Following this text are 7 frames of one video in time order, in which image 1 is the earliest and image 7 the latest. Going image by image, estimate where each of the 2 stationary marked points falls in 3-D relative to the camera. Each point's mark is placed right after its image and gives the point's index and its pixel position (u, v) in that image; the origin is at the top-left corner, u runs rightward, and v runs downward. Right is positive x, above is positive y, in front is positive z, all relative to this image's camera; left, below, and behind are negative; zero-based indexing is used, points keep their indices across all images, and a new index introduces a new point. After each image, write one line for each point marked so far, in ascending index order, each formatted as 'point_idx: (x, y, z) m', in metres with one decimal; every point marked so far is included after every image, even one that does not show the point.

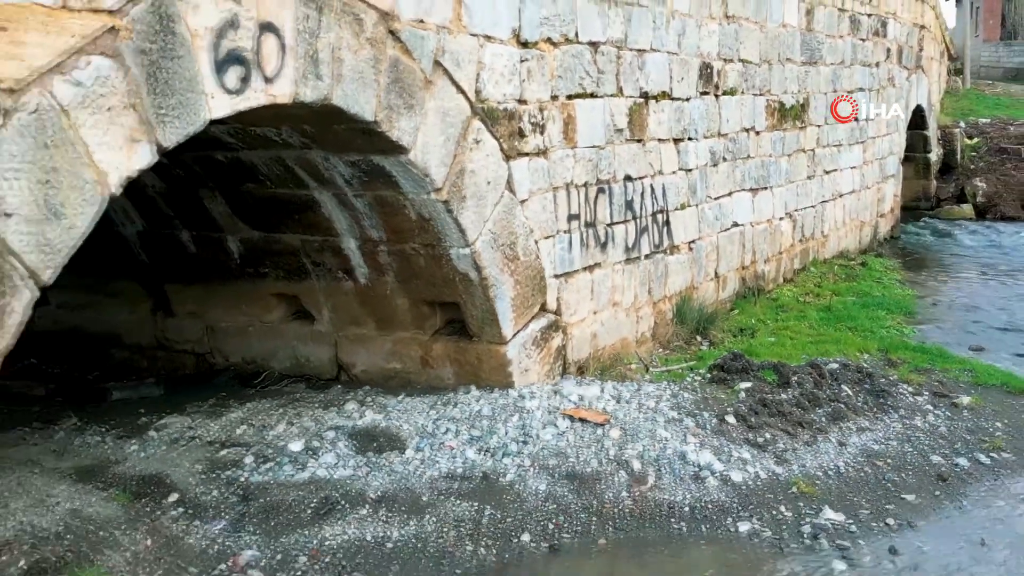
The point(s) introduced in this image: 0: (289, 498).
0: (-0.5, -0.5, +3.3) m
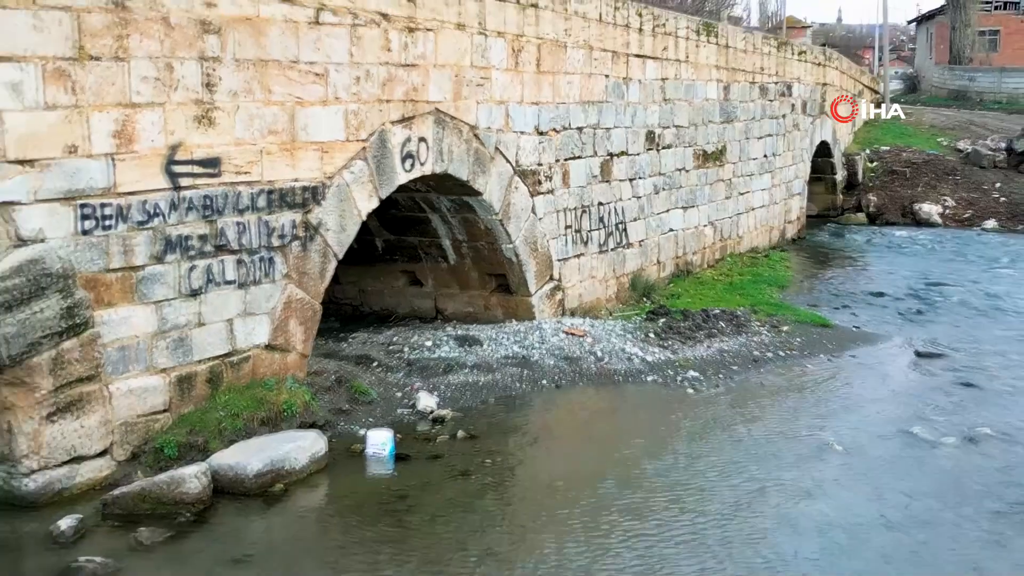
0: (-0.4, -0.4, +6.8) m
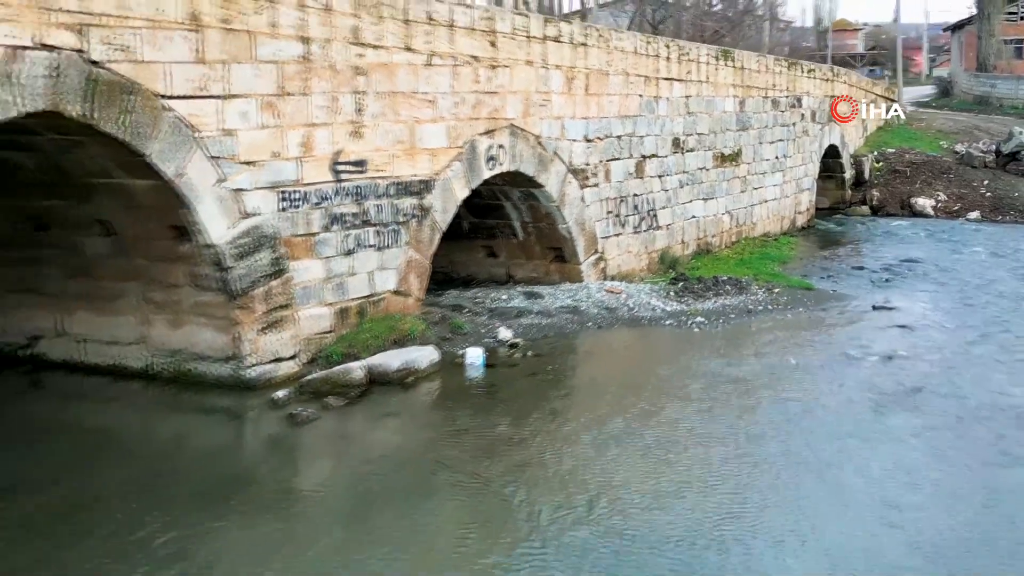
0: (0.0, -0.2, +9.2) m
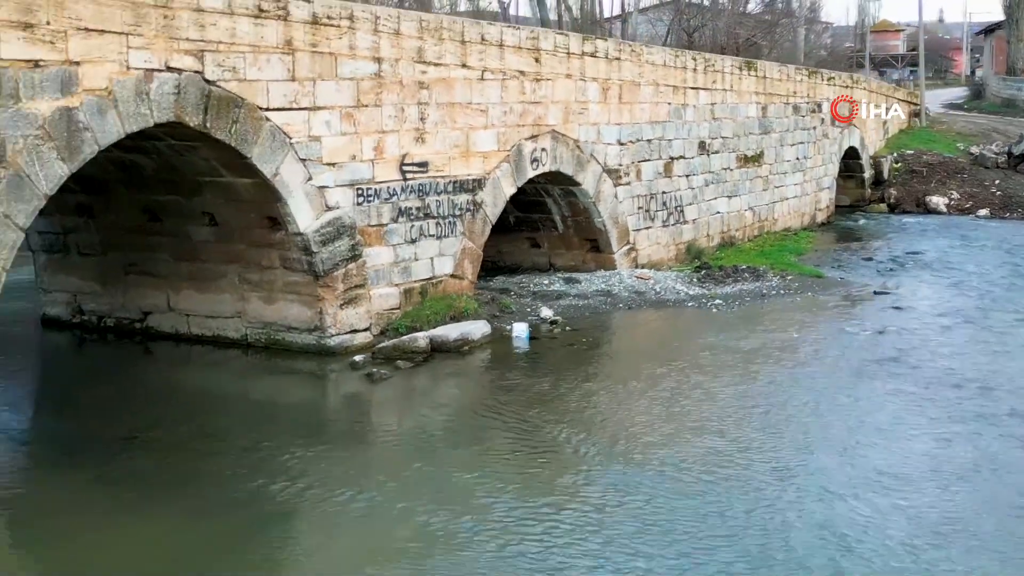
0: (+0.3, 0.0, +10.5) m
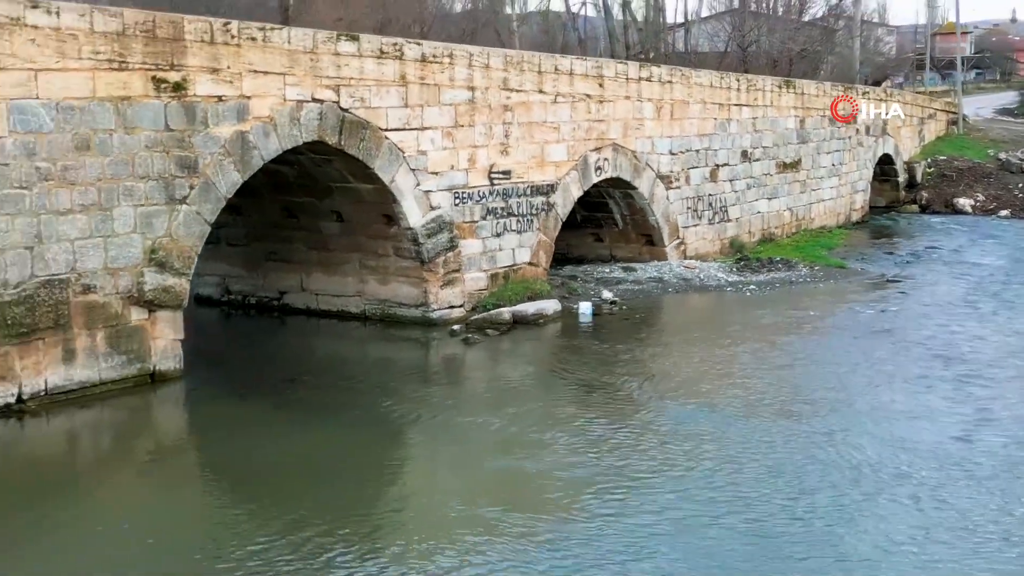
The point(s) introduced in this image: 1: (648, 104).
0: (+1.0, +0.1, +12.5) m
1: (+1.4, +1.9, +12.8) m
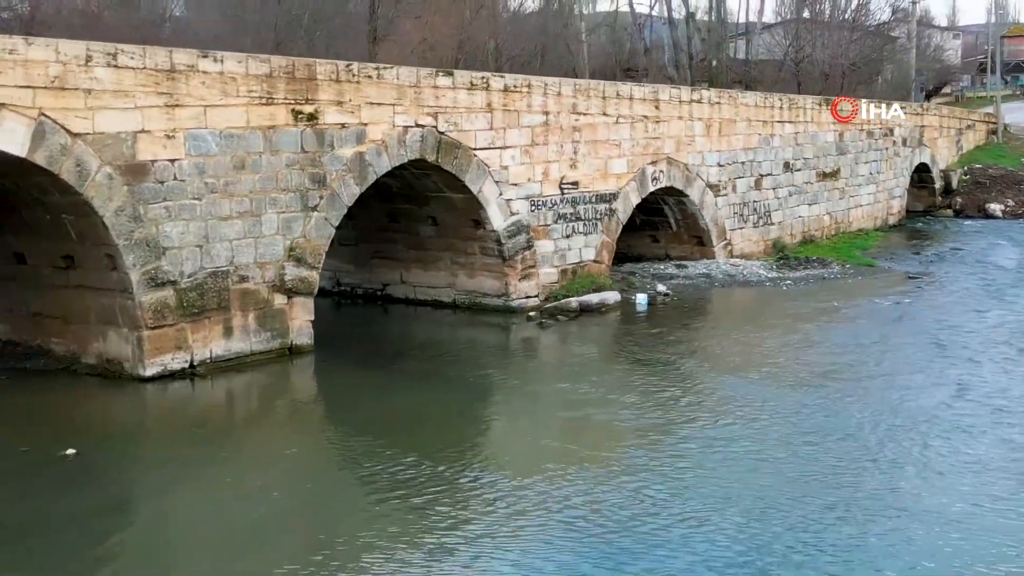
0: (+1.8, +0.1, +14.5) m
1: (+2.2, +1.9, +14.7) m
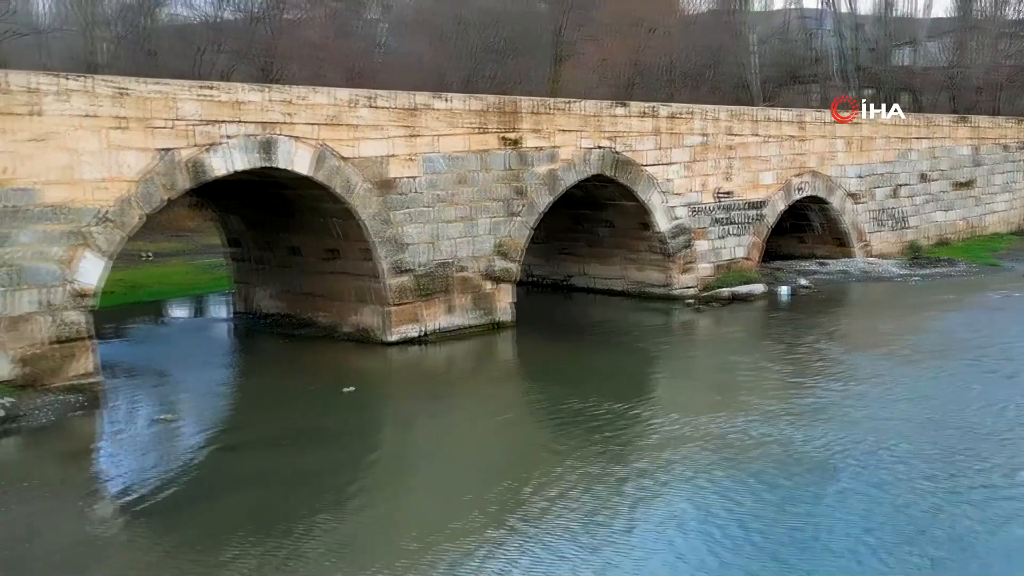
0: (+3.9, +0.2, +16.9) m
1: (+4.4, +2.0, +17.1) m
